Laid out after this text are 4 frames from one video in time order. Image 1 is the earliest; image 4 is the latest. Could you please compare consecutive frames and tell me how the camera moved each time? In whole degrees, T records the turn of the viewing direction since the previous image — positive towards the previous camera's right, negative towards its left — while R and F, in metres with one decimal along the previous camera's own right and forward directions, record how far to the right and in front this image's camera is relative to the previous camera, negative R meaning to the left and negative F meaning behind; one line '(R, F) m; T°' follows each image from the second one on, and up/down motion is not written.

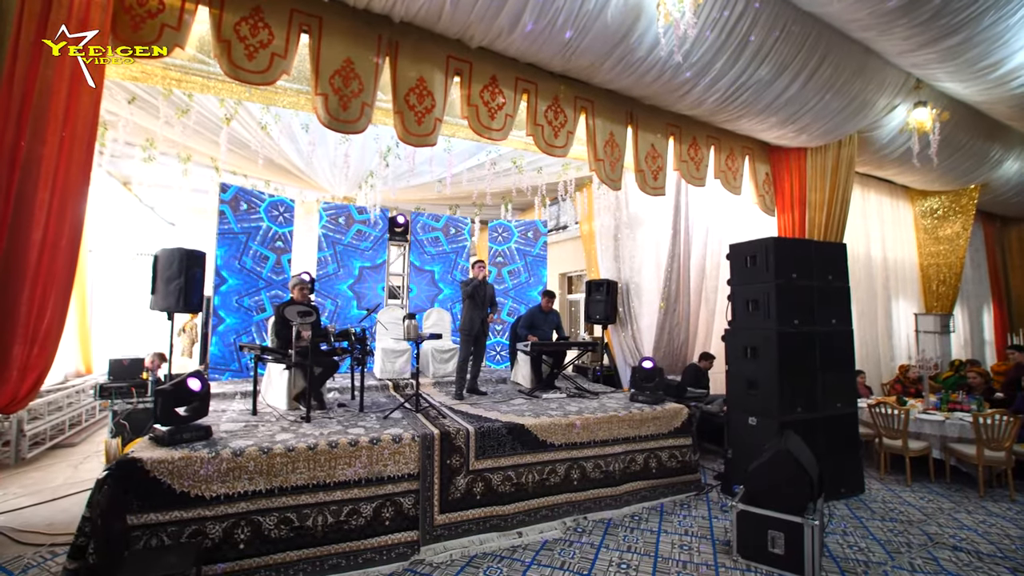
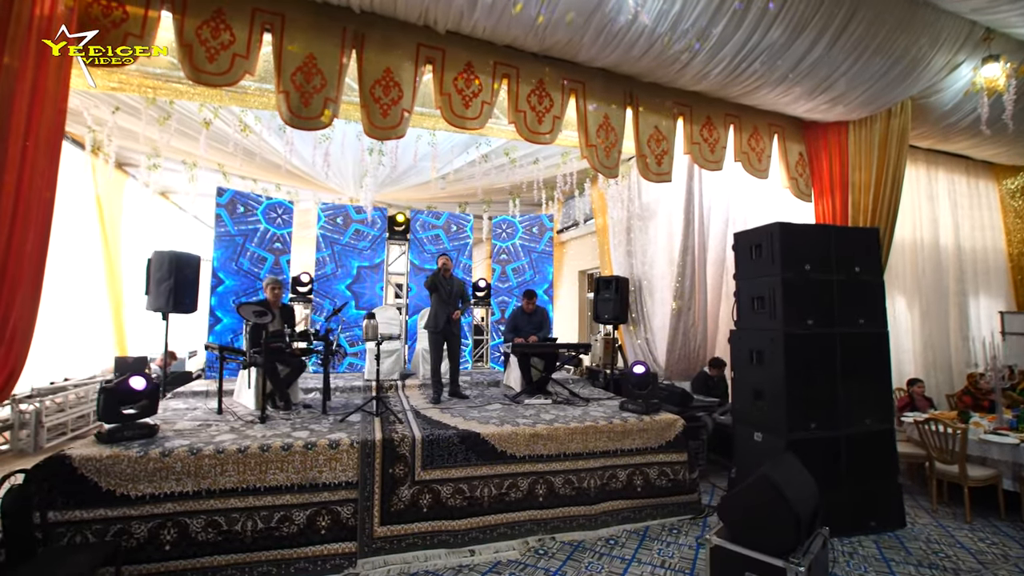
(+0.7, +0.3) m; -8°
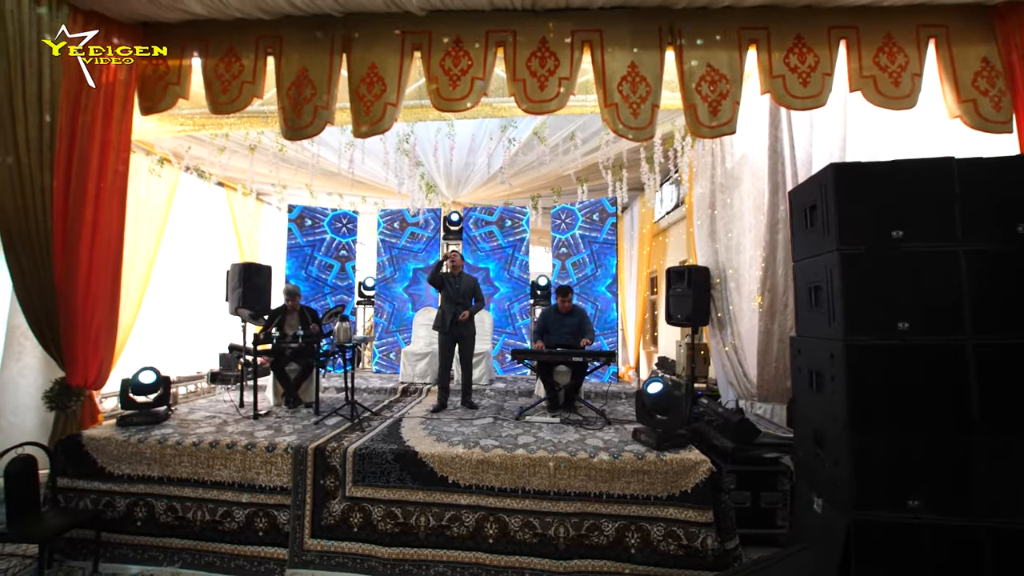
(+1.3, +0.8) m; -22°
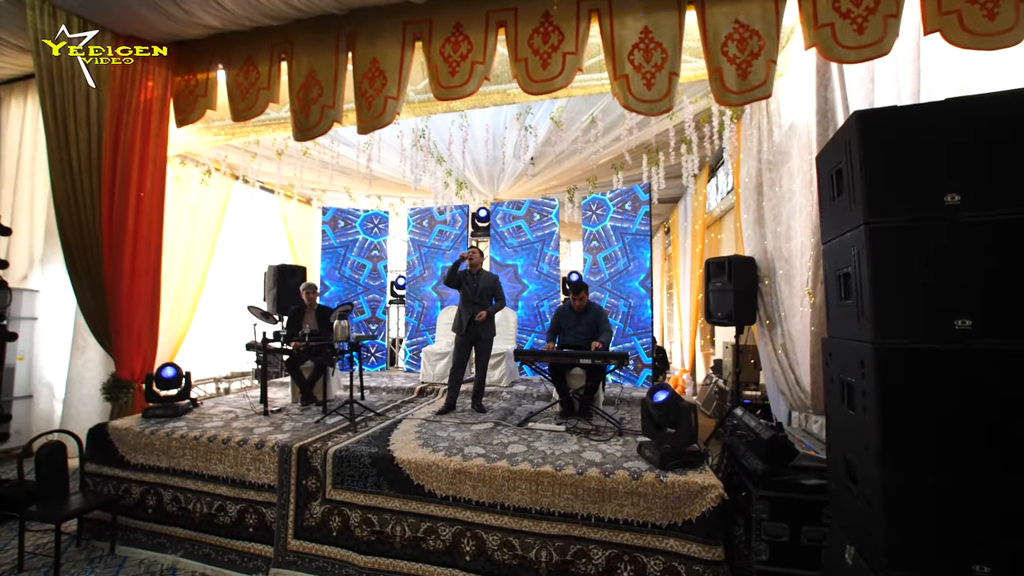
(+0.5, +0.3) m; -9°
